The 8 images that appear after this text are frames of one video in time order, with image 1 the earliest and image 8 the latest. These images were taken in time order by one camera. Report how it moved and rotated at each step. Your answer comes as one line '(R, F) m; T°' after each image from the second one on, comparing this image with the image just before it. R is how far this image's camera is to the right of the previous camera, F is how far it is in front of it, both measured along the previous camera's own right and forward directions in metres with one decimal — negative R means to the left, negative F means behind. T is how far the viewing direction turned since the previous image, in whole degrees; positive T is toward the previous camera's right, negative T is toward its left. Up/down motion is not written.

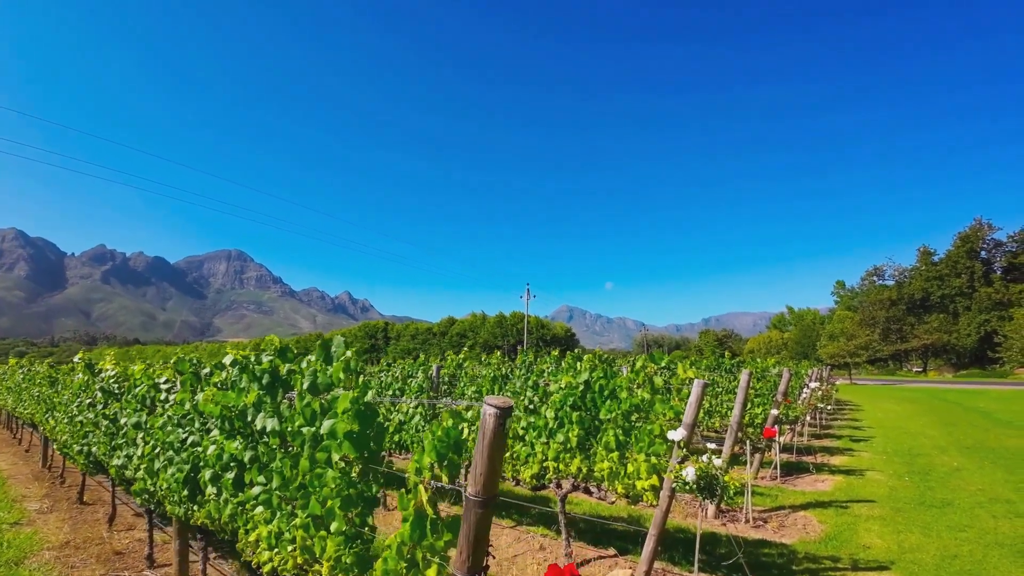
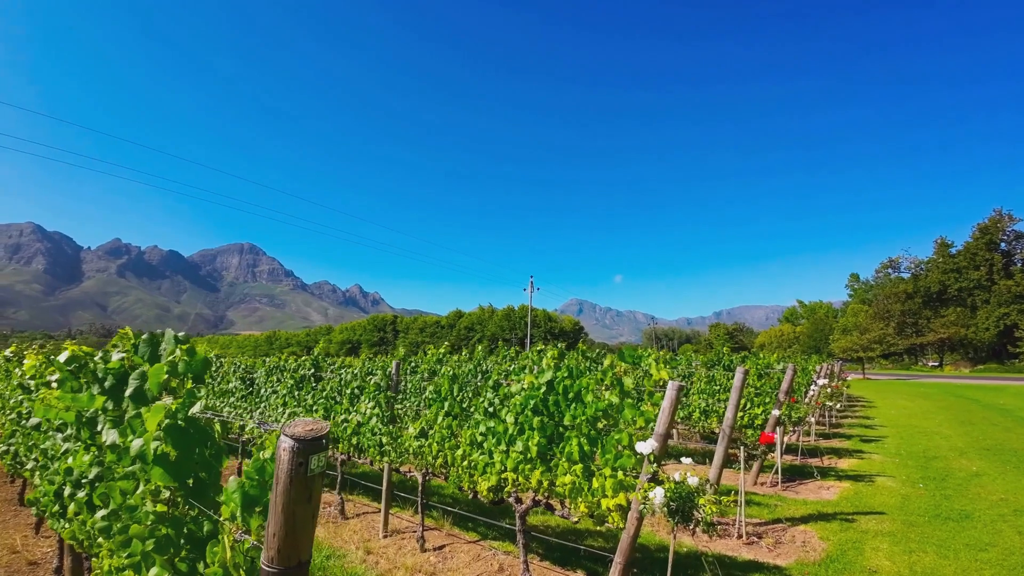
(+0.6, +0.7) m; -1°
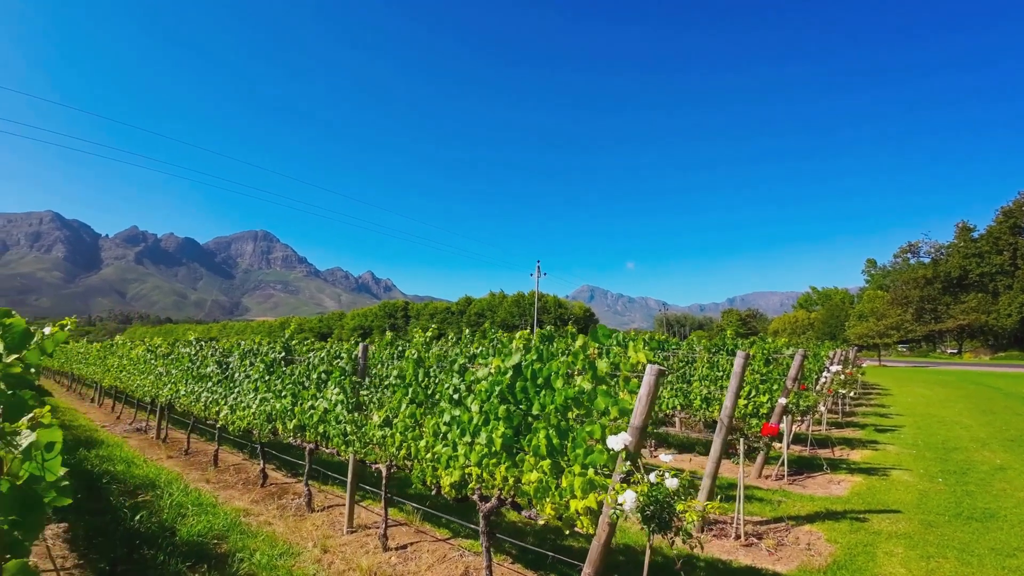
(+0.4, +0.6) m; -1°
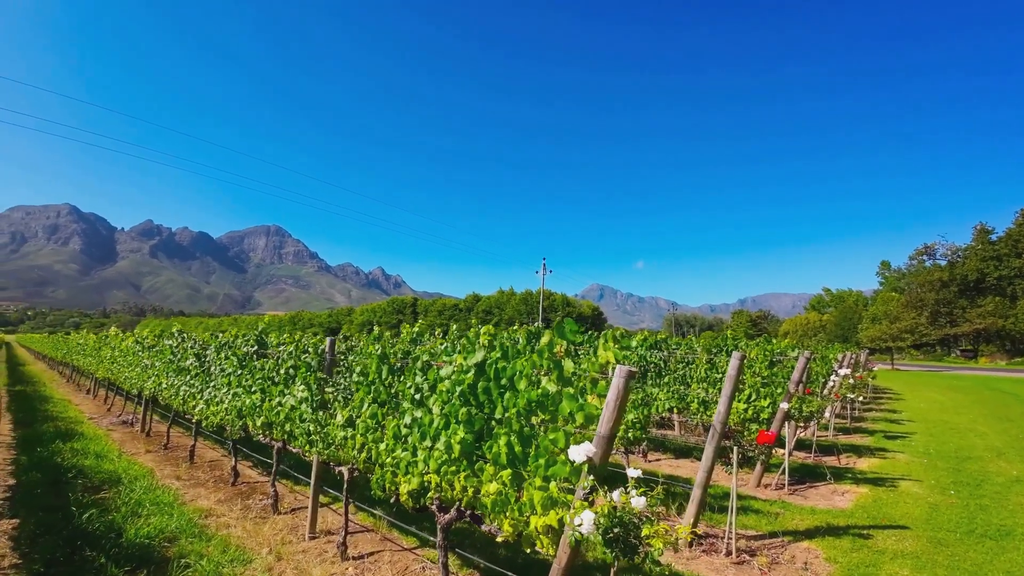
(+0.4, +0.4) m; -1°
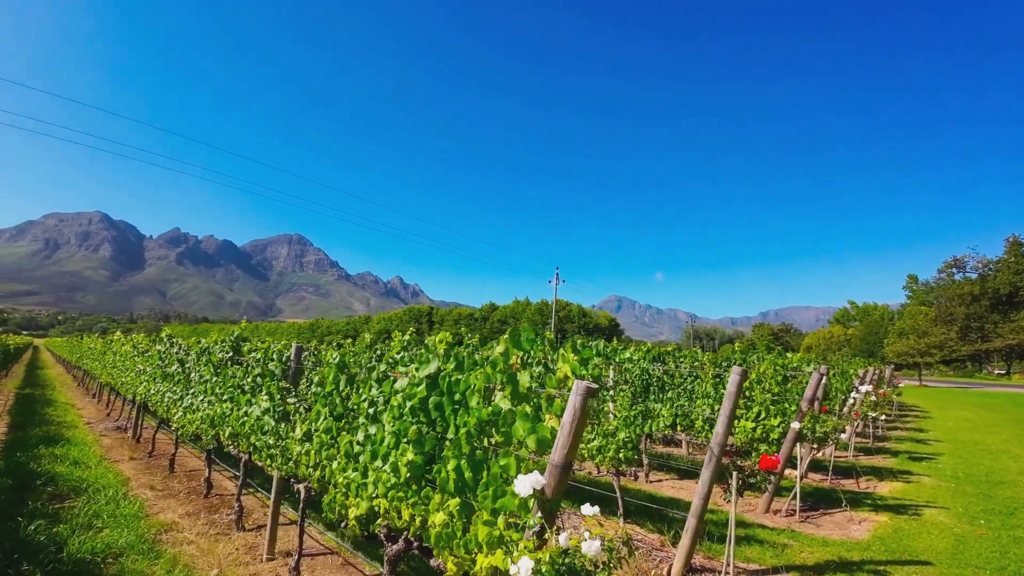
(+0.4, +0.4) m; -2°
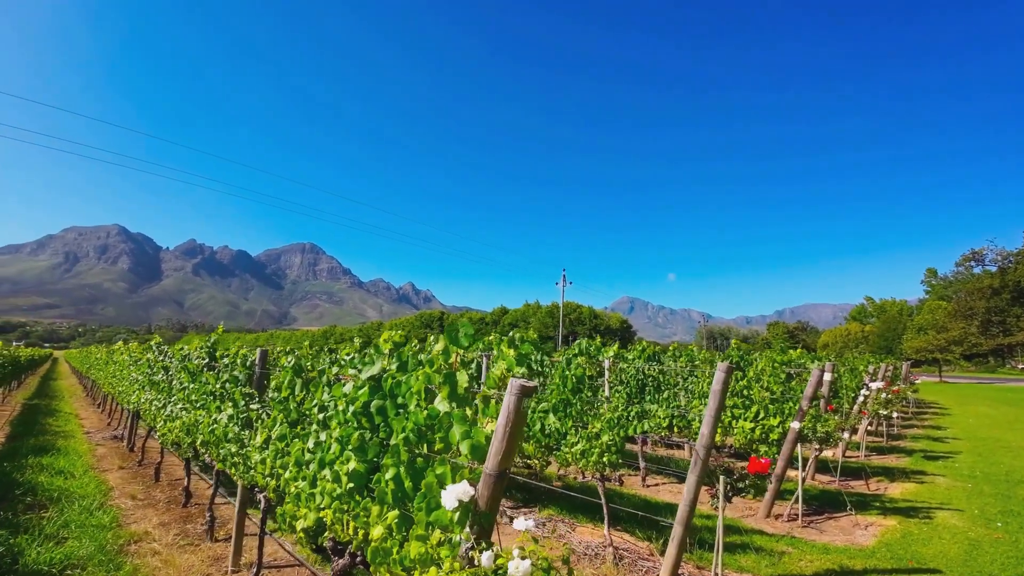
(+0.4, +0.3) m; -1°
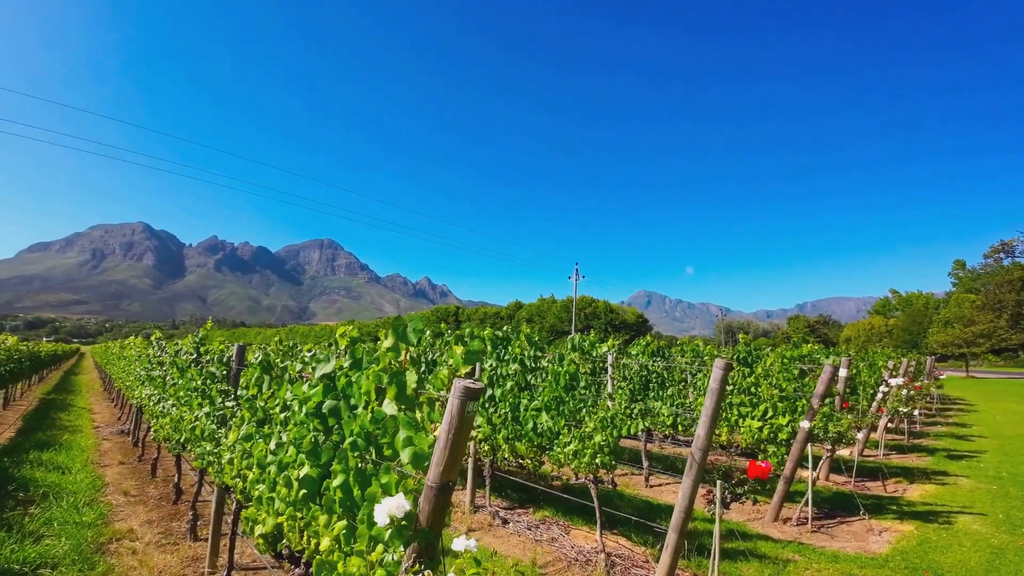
(+0.3, +0.3) m; -2°
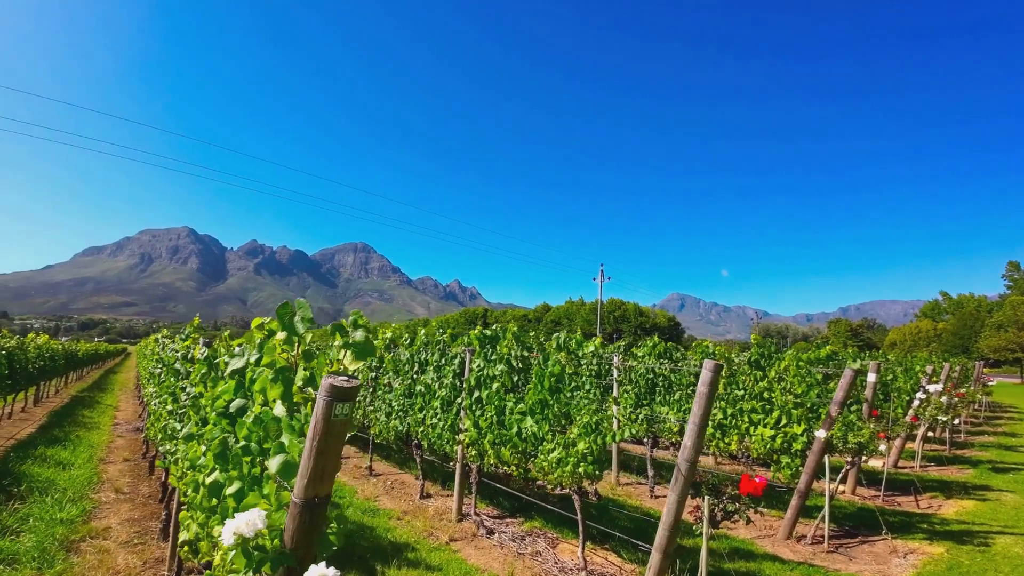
(+0.6, +0.4) m; -3°
